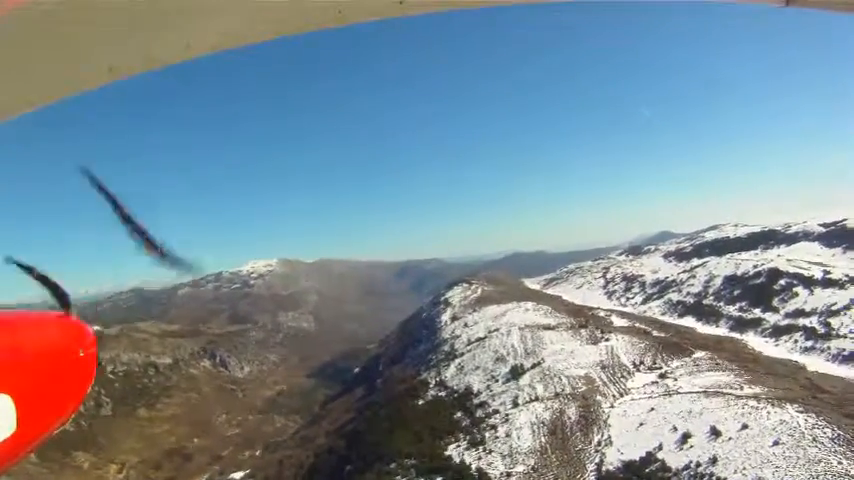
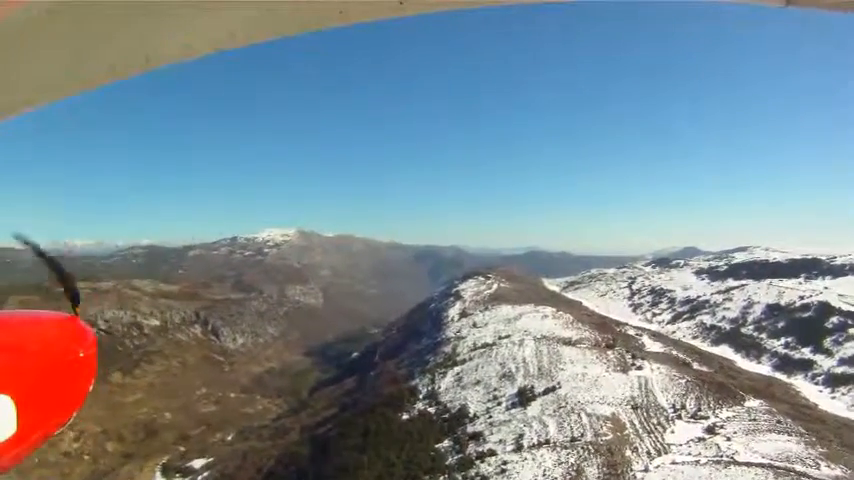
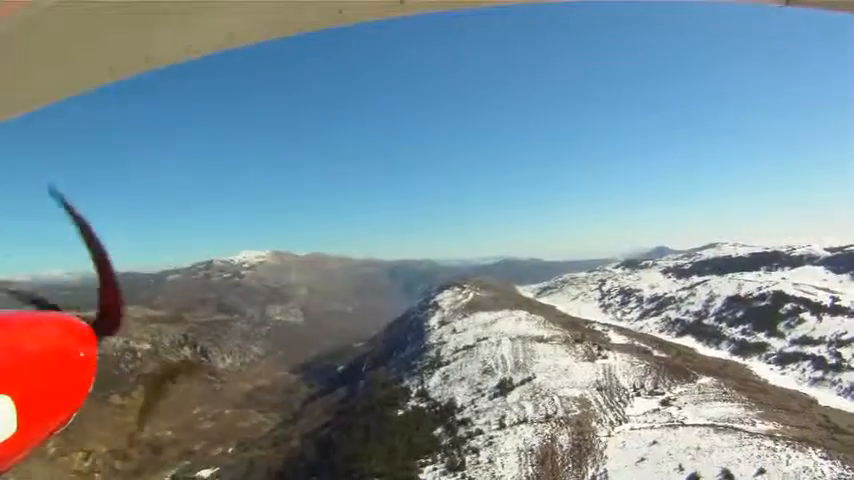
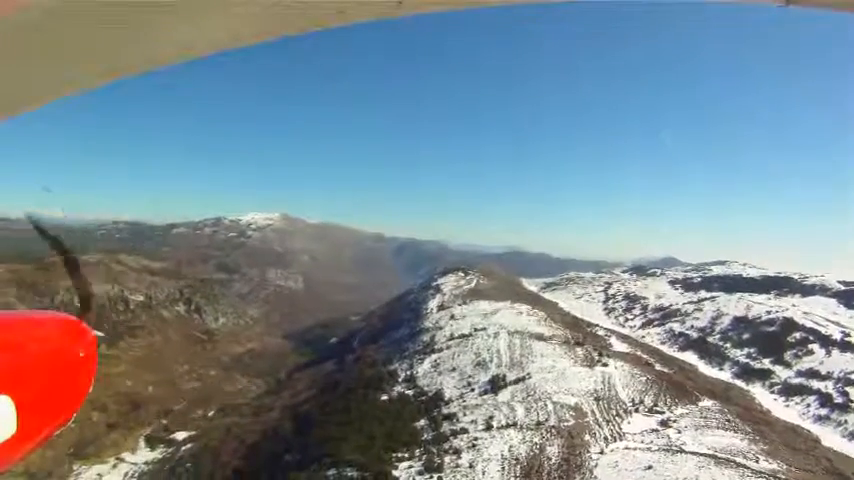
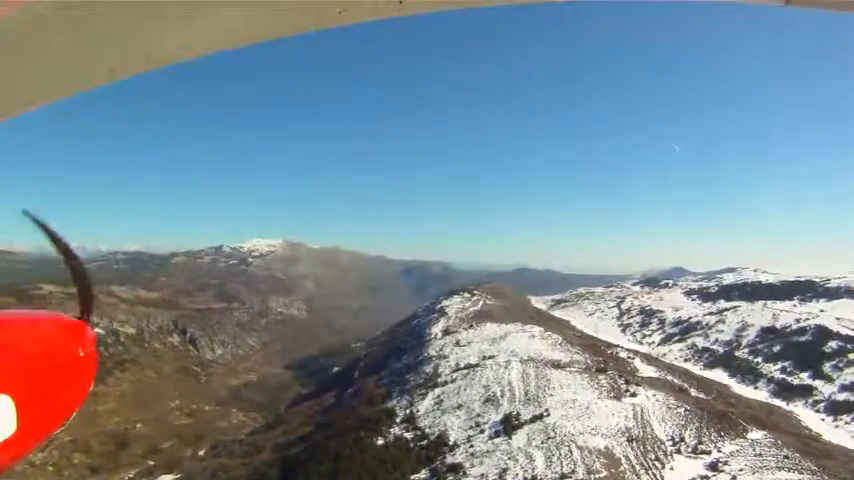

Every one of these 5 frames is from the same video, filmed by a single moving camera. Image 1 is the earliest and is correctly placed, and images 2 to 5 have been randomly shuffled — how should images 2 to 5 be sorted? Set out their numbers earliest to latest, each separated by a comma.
3, 4, 2, 5
